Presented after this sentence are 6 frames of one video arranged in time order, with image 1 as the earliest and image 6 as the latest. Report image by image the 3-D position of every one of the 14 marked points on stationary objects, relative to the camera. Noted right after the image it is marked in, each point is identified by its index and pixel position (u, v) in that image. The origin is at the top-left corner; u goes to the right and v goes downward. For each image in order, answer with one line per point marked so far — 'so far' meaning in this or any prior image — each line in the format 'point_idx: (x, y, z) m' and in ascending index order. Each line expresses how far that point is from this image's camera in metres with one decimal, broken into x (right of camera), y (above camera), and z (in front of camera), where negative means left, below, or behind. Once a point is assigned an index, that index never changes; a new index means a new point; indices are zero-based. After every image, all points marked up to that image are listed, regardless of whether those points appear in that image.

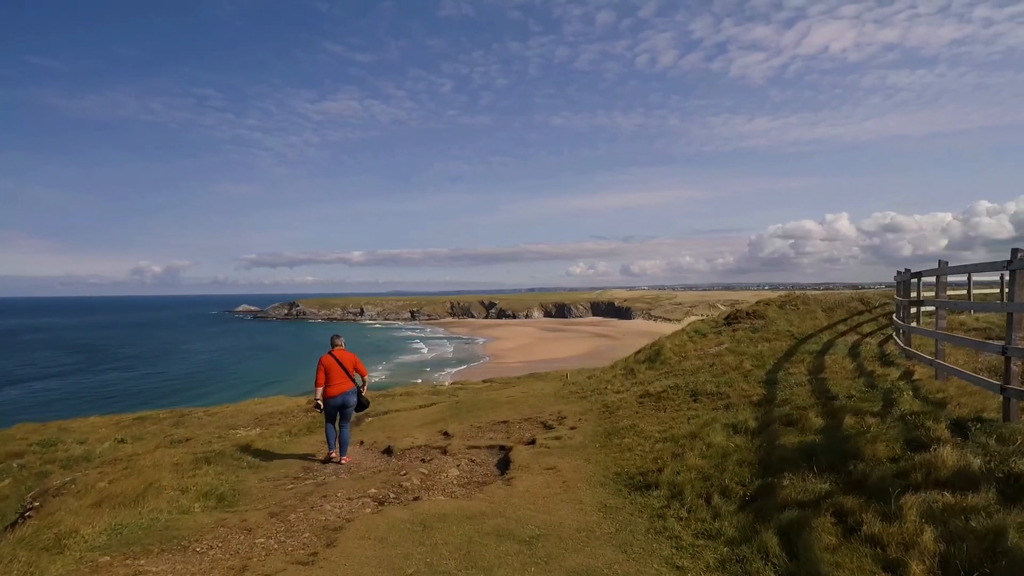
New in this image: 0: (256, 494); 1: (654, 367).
0: (-4.0, -3.2, +8.4) m
1: (+3.9, -2.2, +14.7) m
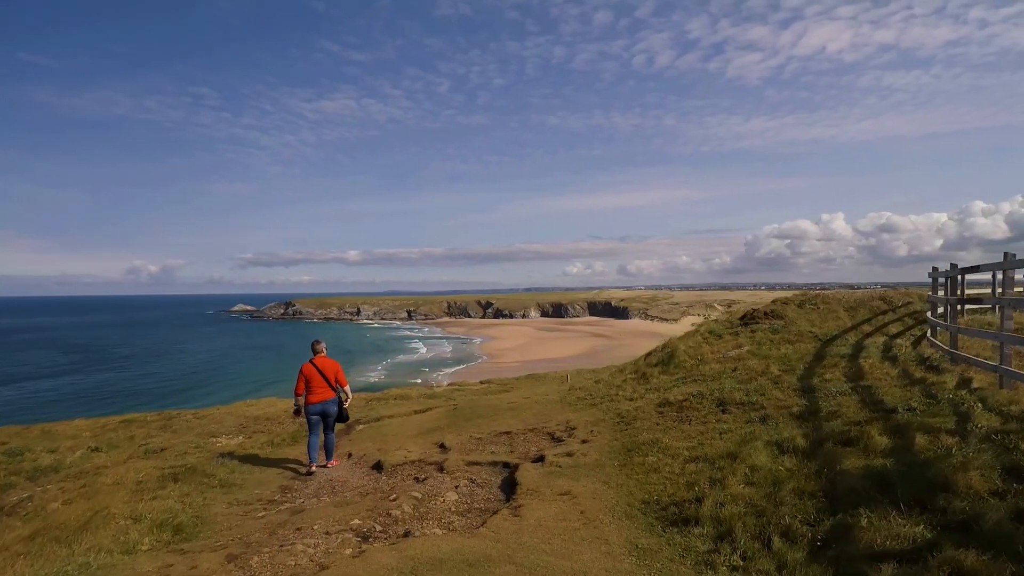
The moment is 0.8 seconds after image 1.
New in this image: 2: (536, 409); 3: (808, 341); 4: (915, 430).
0: (-3.9, -3.2, +7.2) m
1: (+4.0, -2.1, +13.6) m
2: (+0.6, -3.1, +13.5) m
3: (+7.8, -1.4, +14.2) m
4: (+4.8, -1.7, +6.4) m
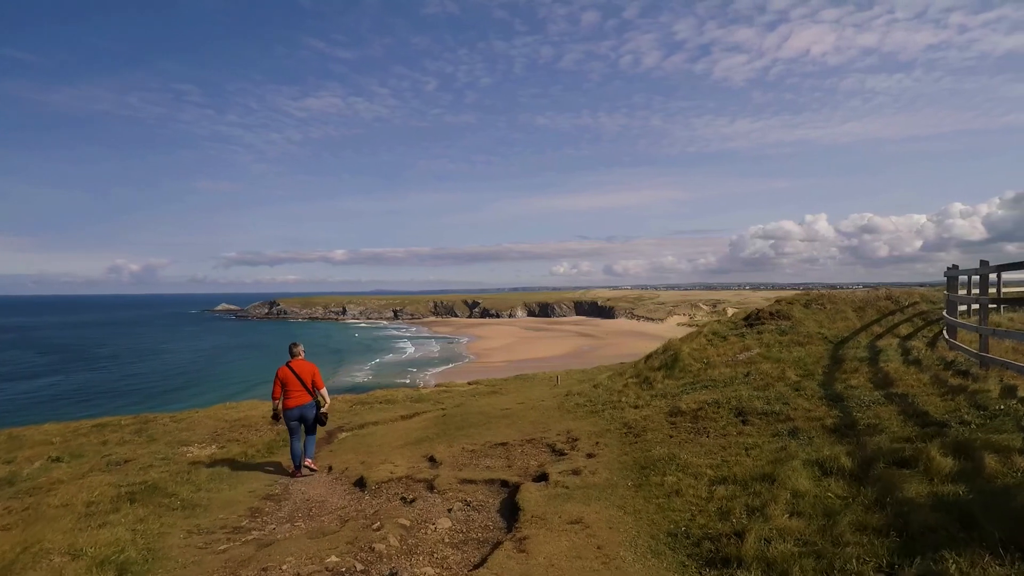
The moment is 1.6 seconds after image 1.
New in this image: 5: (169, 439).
0: (-3.9, -3.1, +6.2) m
1: (+3.9, -2.1, +12.8) m
2: (+0.5, -3.0, +12.6) m
3: (+7.7, -1.4, +13.5) m
4: (+4.9, -1.7, +5.6) m
5: (-12.8, -5.6, +19.9) m
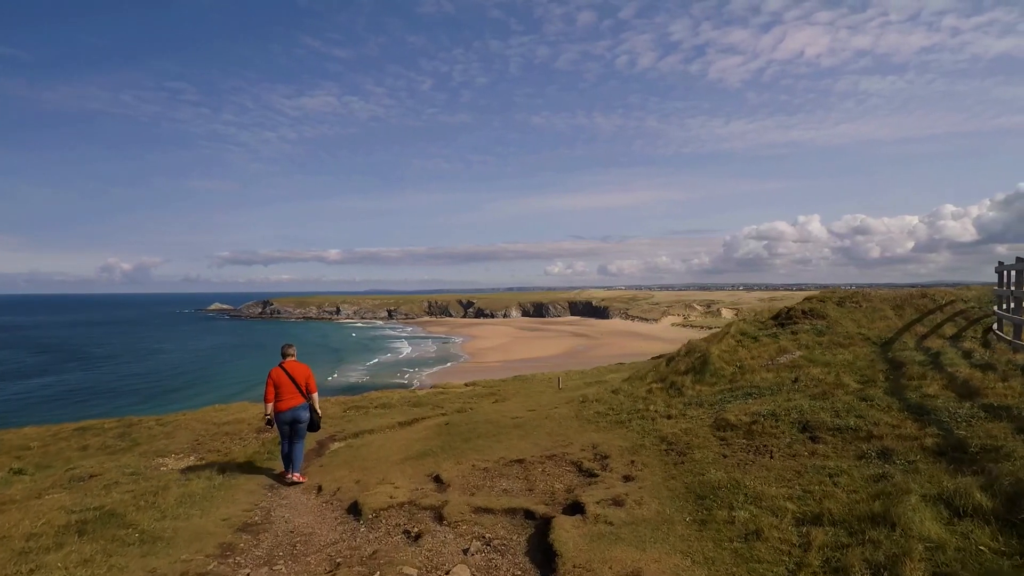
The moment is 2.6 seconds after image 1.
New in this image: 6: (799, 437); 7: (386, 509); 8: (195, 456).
0: (-3.6, -3.0, +4.7) m
1: (+4.2, -2.0, +11.4) m
2: (+0.8, -2.9, +11.2) m
3: (+8.0, -1.3, +12.2) m
4: (+5.2, -1.6, +4.3) m
5: (-12.6, -5.5, +18.4) m
6: (+3.8, -2.0, +7.2) m
7: (-1.8, -3.1, +7.6) m
8: (-8.4, -4.5, +14.2) m
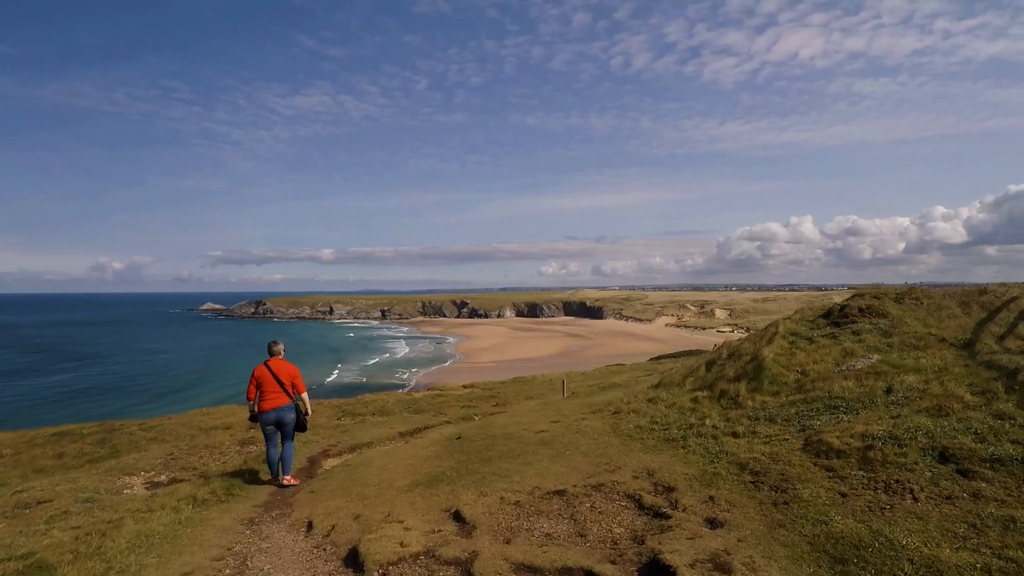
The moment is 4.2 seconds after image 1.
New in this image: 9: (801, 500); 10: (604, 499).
0: (-3.0, -2.9, +3.0) m
1: (+4.6, -1.9, +9.7) m
2: (+1.3, -2.8, +9.5) m
3: (+8.5, -1.2, +10.5) m
4: (+5.8, -1.4, +2.5) m
5: (-12.2, -5.3, +16.6) m
6: (+4.4, -1.8, +5.4) m
7: (-1.3, -3.0, +5.8) m
8: (-8.0, -4.3, +12.4) m
9: (+3.0, -2.2, +5.6) m
10: (+1.2, -2.7, +6.9) m
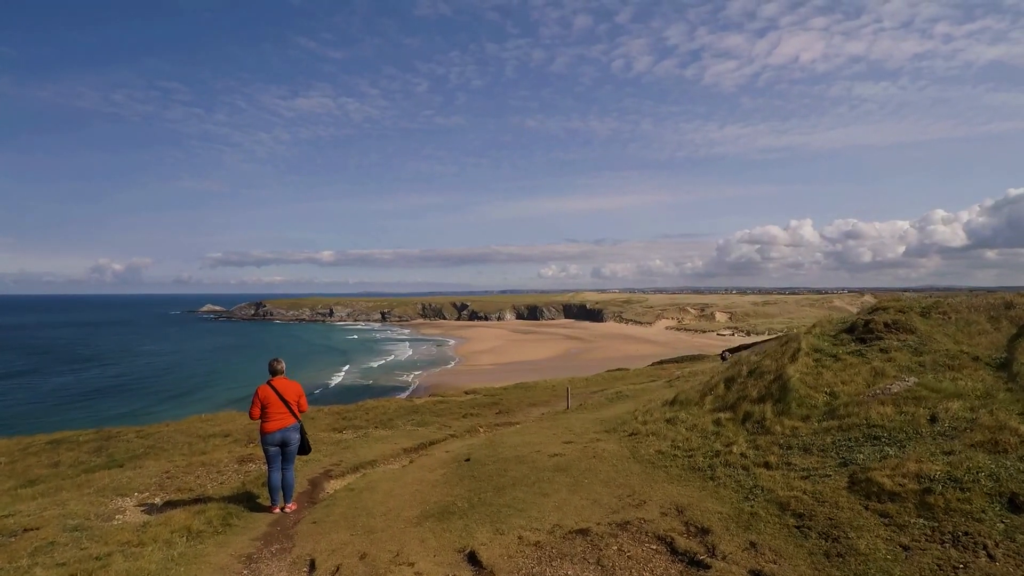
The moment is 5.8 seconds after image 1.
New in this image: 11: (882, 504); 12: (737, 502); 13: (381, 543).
0: (-2.7, -3.1, +2.4) m
1: (+4.9, -2.2, +9.2) m
2: (+1.5, -3.0, +8.9) m
3: (+8.7, -1.5, +10.0) m
4: (+6.0, -1.7, +2.0) m
5: (-11.9, -5.6, +16.0) m
6: (+4.6, -2.1, +4.9) m
7: (-1.0, -3.3, +5.3) m
8: (-7.8, -4.6, +11.8) m
9: (+3.2, -2.5, +5.1) m
10: (+1.4, -3.0, +6.4) m
11: (+3.9, -2.3, +5.7) m
12: (+2.9, -2.7, +6.8) m
13: (-1.8, -3.5, +7.3) m
